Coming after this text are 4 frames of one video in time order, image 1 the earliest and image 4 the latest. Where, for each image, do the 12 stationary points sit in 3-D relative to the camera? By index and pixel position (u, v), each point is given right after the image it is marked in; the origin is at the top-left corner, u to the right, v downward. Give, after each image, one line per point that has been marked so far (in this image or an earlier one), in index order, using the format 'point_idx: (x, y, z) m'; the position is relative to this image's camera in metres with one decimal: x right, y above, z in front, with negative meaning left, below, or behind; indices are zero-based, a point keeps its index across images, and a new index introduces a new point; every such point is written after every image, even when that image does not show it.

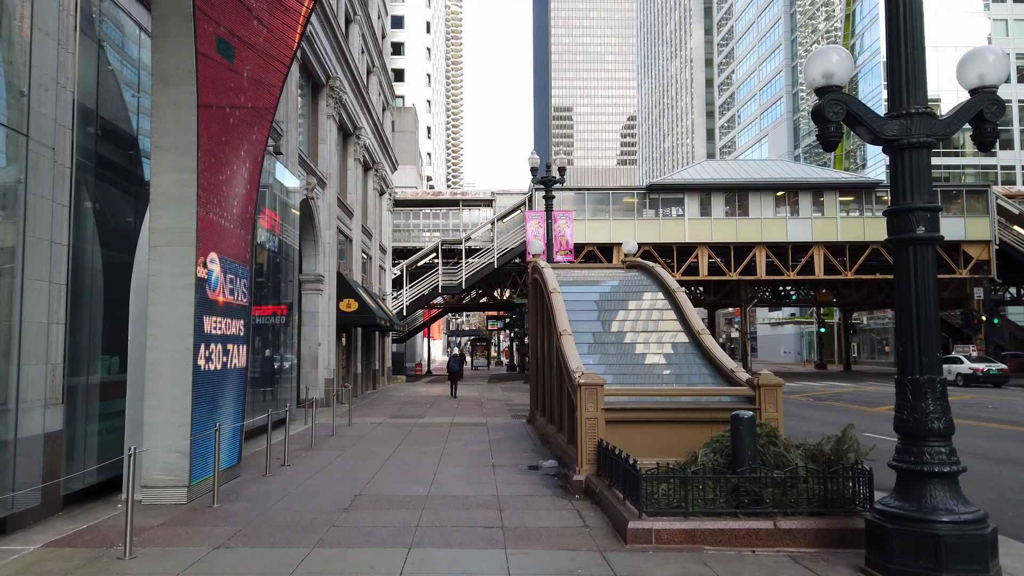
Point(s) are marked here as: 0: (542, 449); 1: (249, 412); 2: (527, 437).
0: (+0.5, -2.8, +12.2) m
1: (-5.6, -2.7, +15.0) m
2: (+0.3, -3.0, +13.8) m
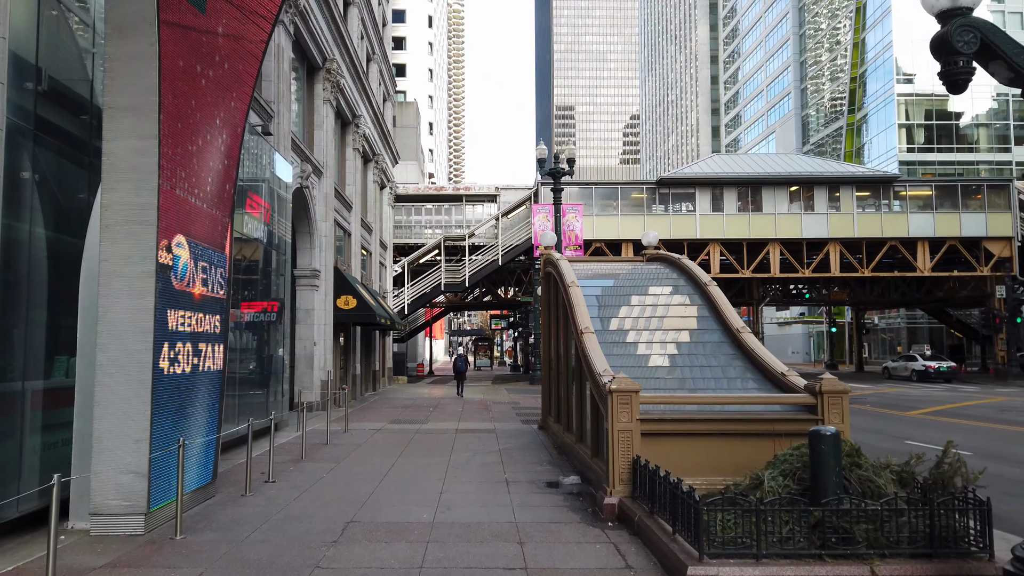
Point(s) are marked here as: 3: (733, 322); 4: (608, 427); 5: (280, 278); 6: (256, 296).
0: (+0.7, -2.7, +10.8) m
1: (-5.4, -2.5, +13.7) m
2: (+0.5, -2.8, +12.4) m
3: (+3.5, -0.5, +10.8) m
4: (+1.0, -1.5, +7.5) m
5: (-5.3, +0.2, +16.0) m
6: (-5.3, -0.1, +14.5) m
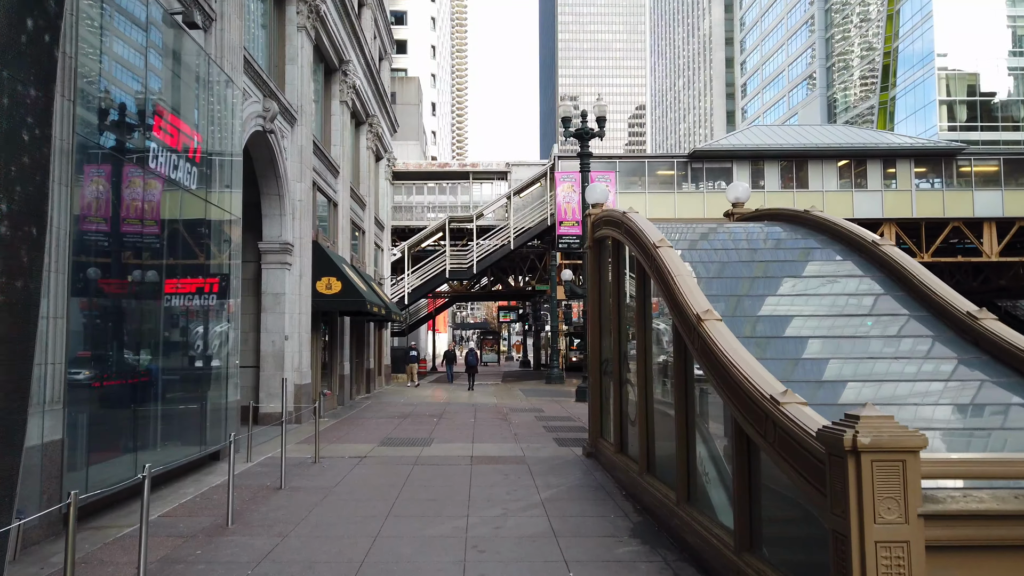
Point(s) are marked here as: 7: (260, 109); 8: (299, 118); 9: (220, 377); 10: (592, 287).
0: (+1.3, -2.3, +6.5) m
1: (-4.8, -2.1, +9.4) m
2: (+1.1, -2.4, +8.1) m
3: (+4.0, -0.2, +6.4) m
4: (+1.6, -1.1, +3.2) m
5: (-4.7, +0.7, +11.7) m
6: (-4.7, +0.3, +10.2) m
7: (-4.8, +3.4, +13.2) m
8: (-4.8, +3.8, +15.8) m
9: (-4.7, -1.4, +11.1) m
10: (+1.2, 0.0, +10.8) m
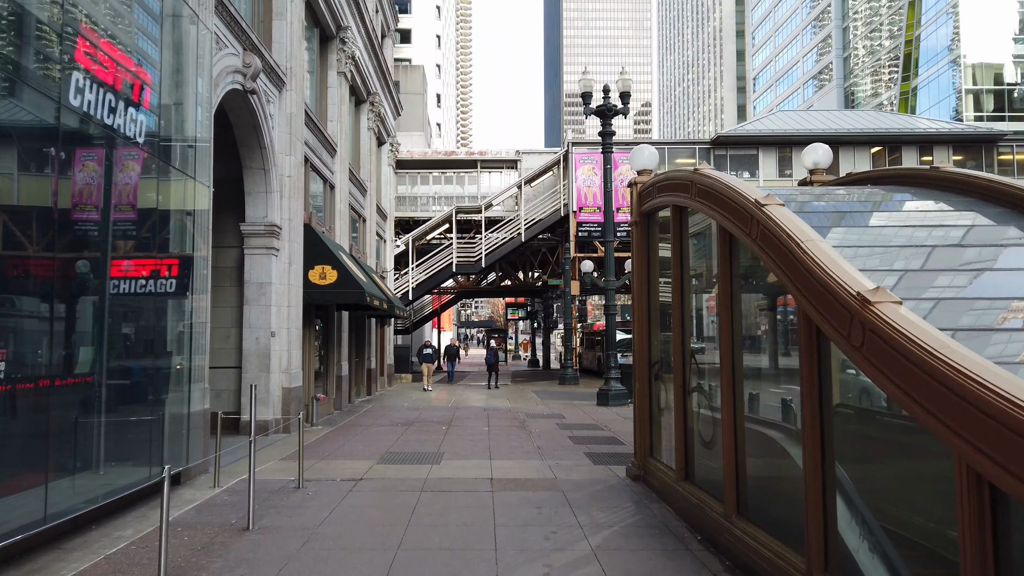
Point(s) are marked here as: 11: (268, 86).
0: (+1.6, -2.1, +4.5) m
1: (-4.4, -1.9, +7.4) m
2: (+1.5, -2.2, +6.1) m
3: (+4.4, 0.0, +4.4) m
4: (+1.9, -1.0, +1.2) m
5: (-4.3, +0.9, +9.7) m
6: (-4.3, +0.5, +8.2) m
7: (-4.4, +3.6, +11.2) m
8: (-4.4, +4.0, +13.8) m
9: (-4.3, -1.2, +9.1) m
10: (+1.6, +0.2, +8.8) m
11: (-4.4, +3.7, +12.7) m
